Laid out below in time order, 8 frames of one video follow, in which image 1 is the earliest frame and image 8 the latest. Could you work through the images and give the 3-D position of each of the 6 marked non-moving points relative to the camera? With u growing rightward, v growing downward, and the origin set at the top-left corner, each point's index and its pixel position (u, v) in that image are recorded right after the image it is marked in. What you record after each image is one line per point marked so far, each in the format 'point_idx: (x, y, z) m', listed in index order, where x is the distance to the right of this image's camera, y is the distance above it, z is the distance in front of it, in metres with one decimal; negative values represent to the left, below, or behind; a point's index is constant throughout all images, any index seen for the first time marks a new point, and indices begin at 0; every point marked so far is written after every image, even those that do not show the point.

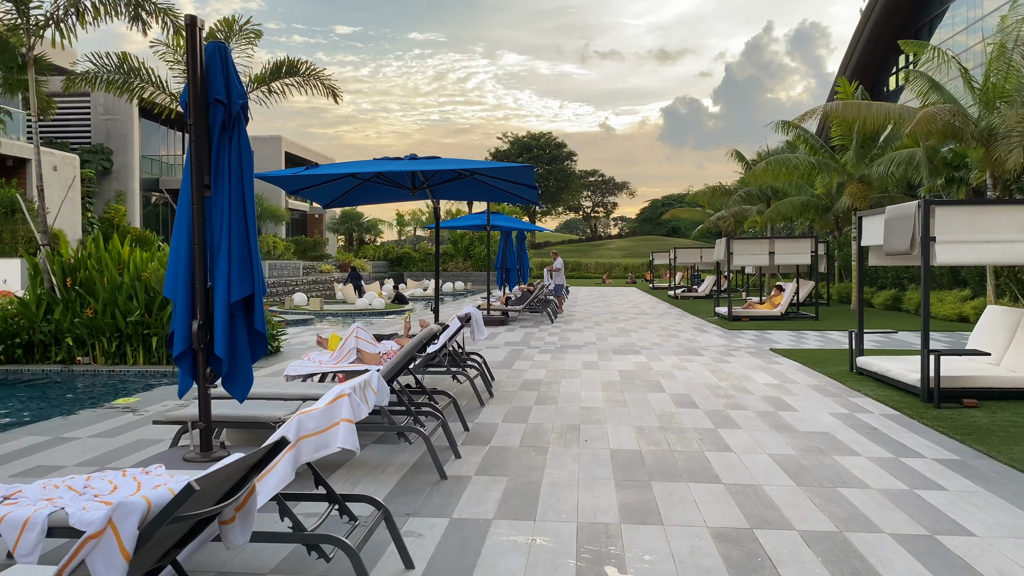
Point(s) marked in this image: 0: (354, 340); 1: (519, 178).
0: (-1.3, -0.4, +6.6) m
1: (+0.1, +1.0, +7.5) m
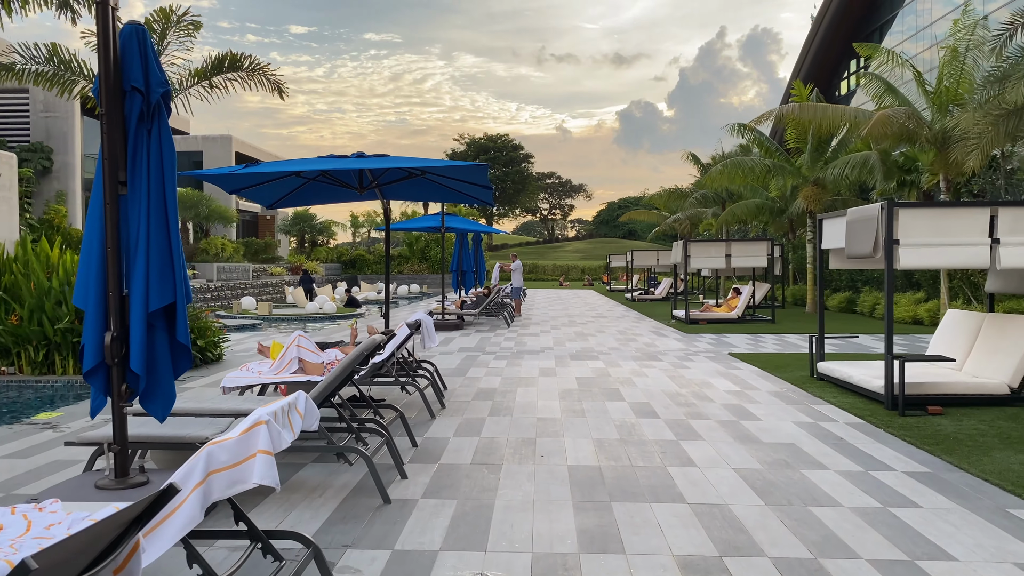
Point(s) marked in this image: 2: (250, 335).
0: (-1.6, -0.4, +6.2) m
1: (-0.4, +1.0, +7.2) m
2: (-4.2, -0.7, +13.5) m
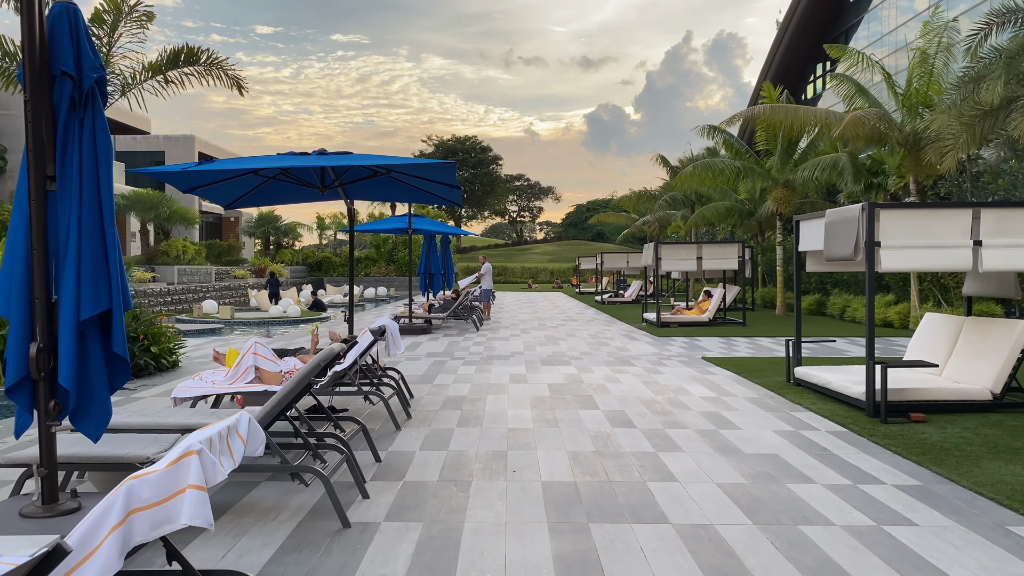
0: (-1.8, -0.5, +5.9) m
1: (-0.6, +0.9, +6.9) m
2: (-4.7, -0.8, +13.0) m
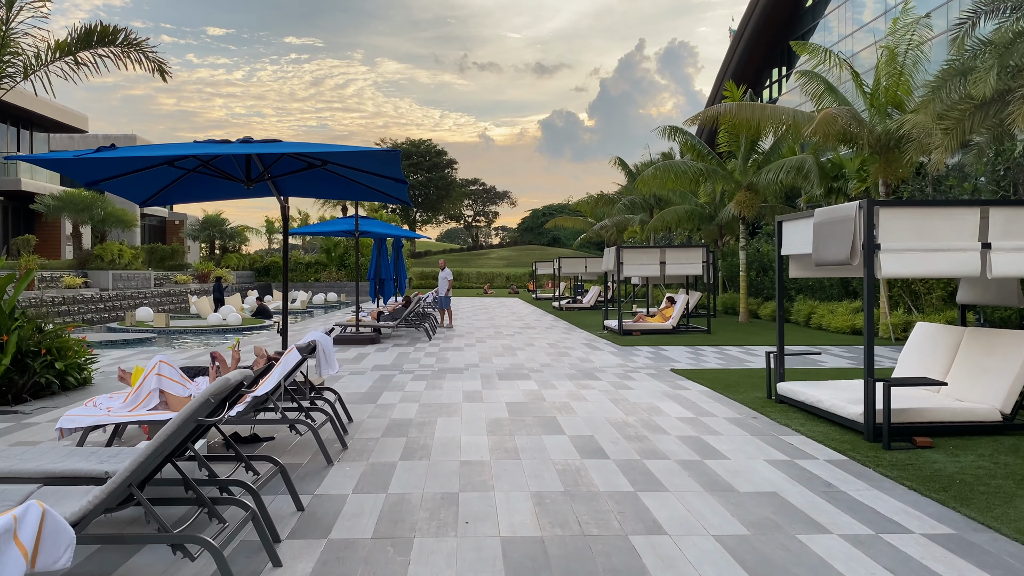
0: (-2.1, -0.5, +5.0) m
1: (-0.9, +0.9, +6.1) m
2: (-5.3, -0.9, +11.9) m
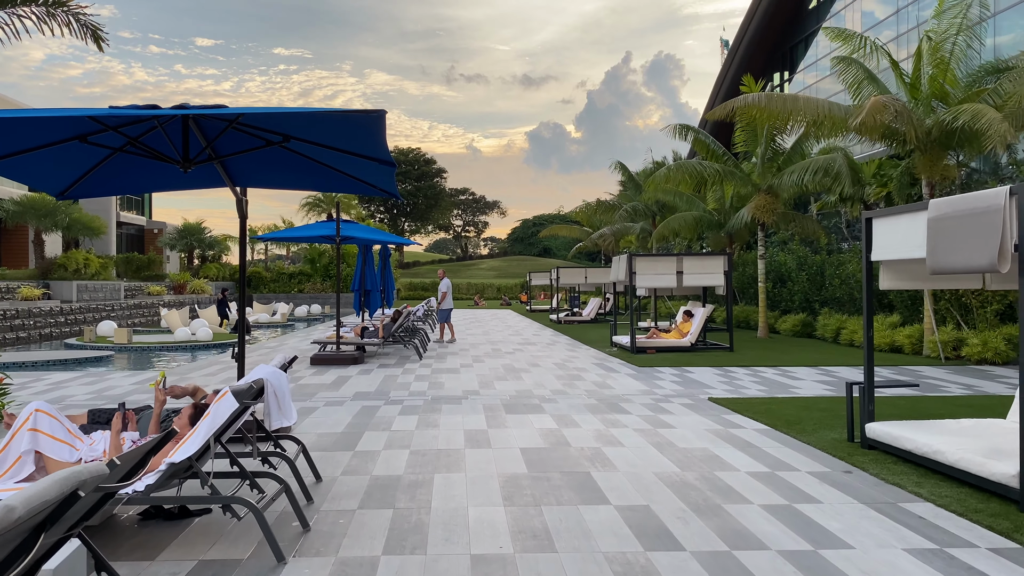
0: (-2.0, -0.6, +3.4) m
1: (-0.8, +0.8, +4.6) m
2: (-5.3, -1.0, +10.4) m
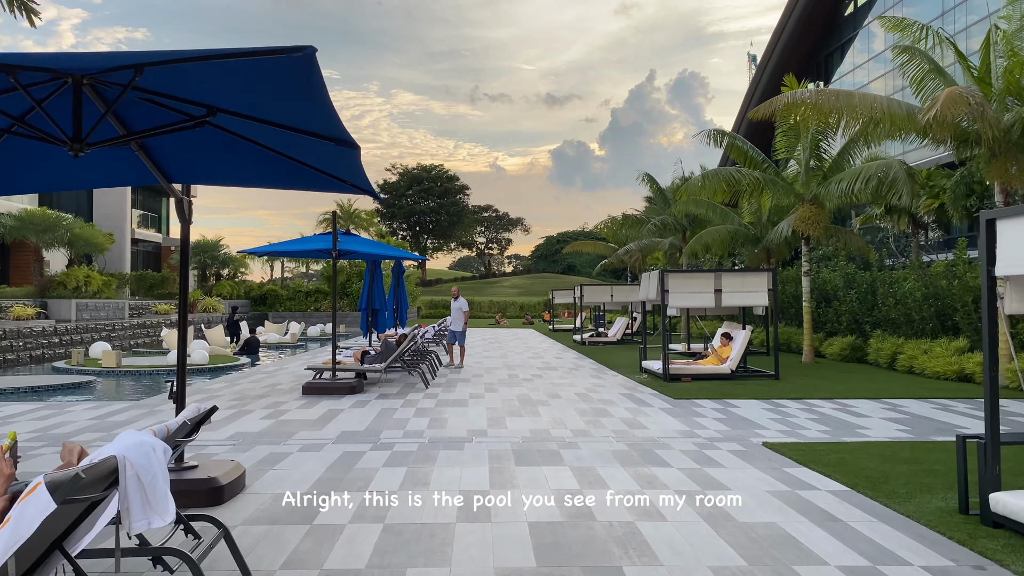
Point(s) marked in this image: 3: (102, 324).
0: (-2.0, -0.7, +2.2) m
1: (-0.8, +0.7, +3.3) m
2: (-5.1, -1.3, +9.2) m
3: (-9.3, -0.8, +19.1) m
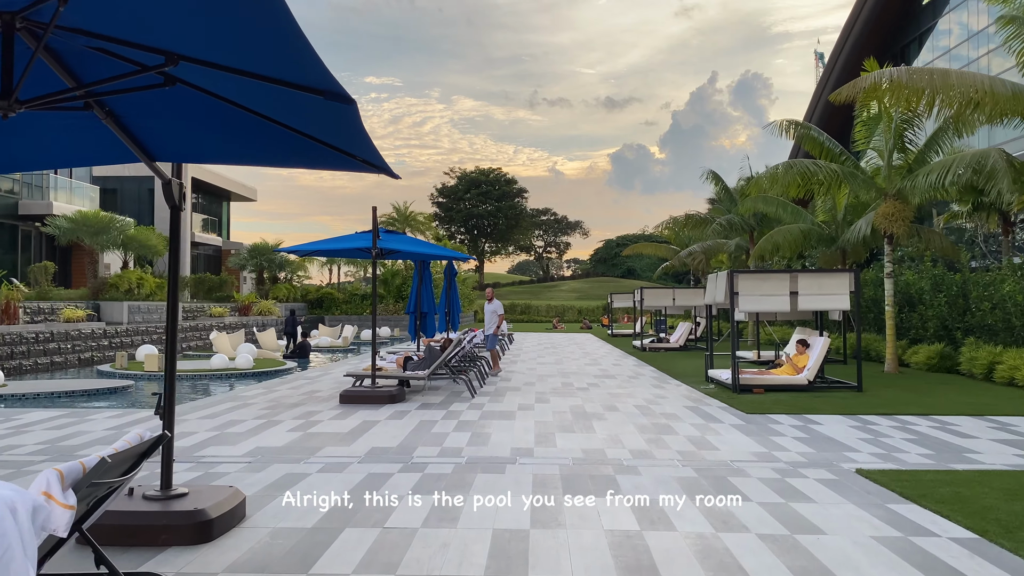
0: (-2.0, -0.6, +1.5) m
1: (-0.7, +0.7, +2.6) m
2: (-4.6, -1.3, +8.7) m
3: (-8.1, -0.9, +18.9) m
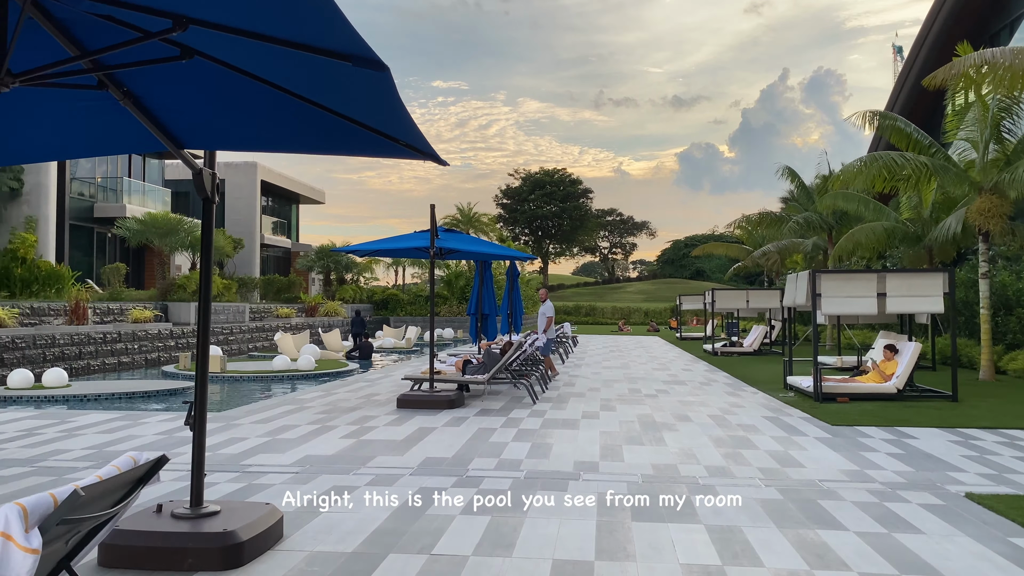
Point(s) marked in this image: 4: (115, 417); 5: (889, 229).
0: (-1.9, -0.6, +1.2) m
1: (-0.6, +0.7, +2.2) m
2: (-4.0, -1.3, +8.6) m
3: (-6.7, -0.9, +19.0) m
4: (-3.8, -1.3, +8.0) m
5: (+6.9, +1.1, +15.3) m
